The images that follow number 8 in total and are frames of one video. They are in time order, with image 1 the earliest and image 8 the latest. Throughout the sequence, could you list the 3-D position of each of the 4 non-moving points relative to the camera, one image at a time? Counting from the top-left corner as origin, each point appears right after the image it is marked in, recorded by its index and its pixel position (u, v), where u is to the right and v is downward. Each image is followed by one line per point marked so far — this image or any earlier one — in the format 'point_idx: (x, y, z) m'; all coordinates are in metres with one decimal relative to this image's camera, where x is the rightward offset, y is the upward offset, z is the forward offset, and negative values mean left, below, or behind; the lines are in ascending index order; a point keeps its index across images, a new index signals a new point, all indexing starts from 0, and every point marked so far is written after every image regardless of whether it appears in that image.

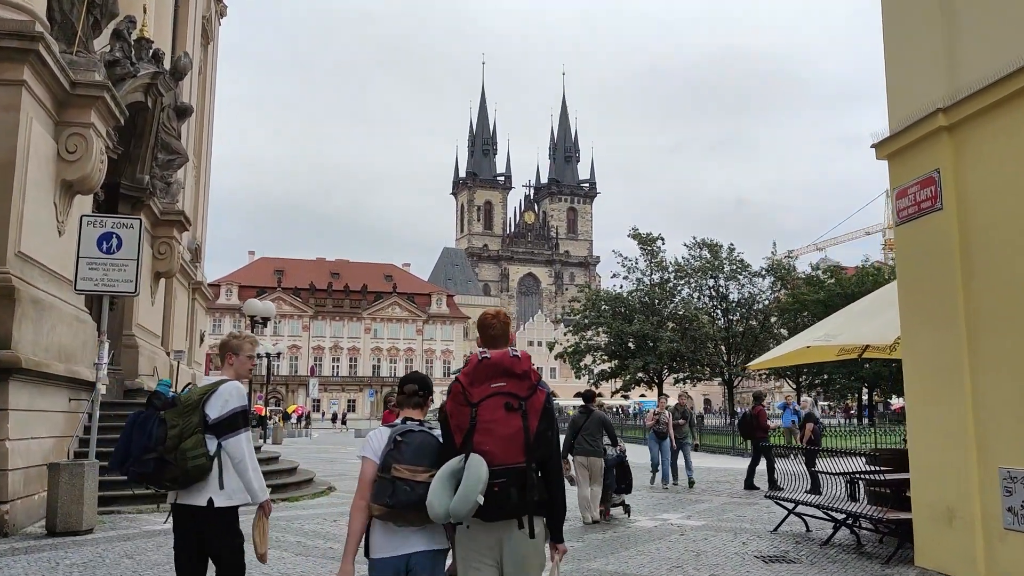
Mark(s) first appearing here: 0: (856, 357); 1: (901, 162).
0: (+4.5, -0.9, +11.2) m
1: (+3.8, +1.3, +8.2) m
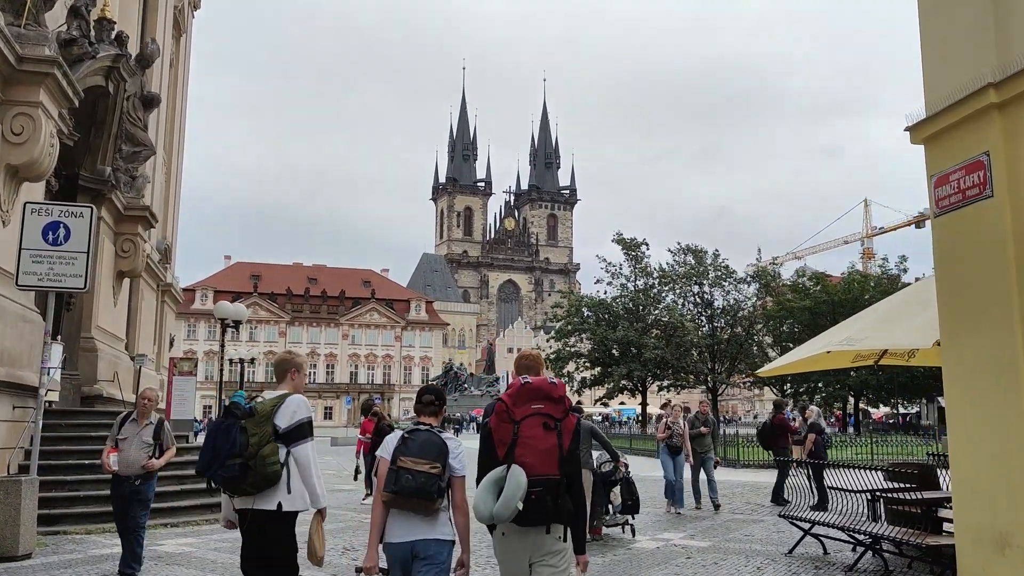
0: (+4.4, -0.9, +10.4) m
1: (+3.8, +1.3, +7.4) m
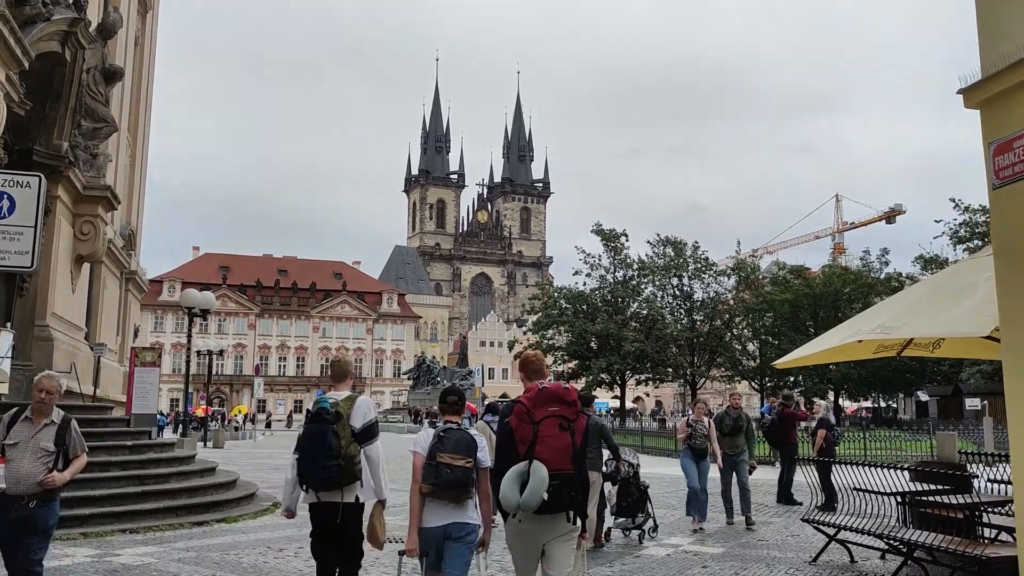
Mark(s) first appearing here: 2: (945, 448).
0: (+4.4, -0.8, +9.6) m
1: (+3.9, +1.4, +6.6) m
2: (+10.0, -3.7, +19.4) m
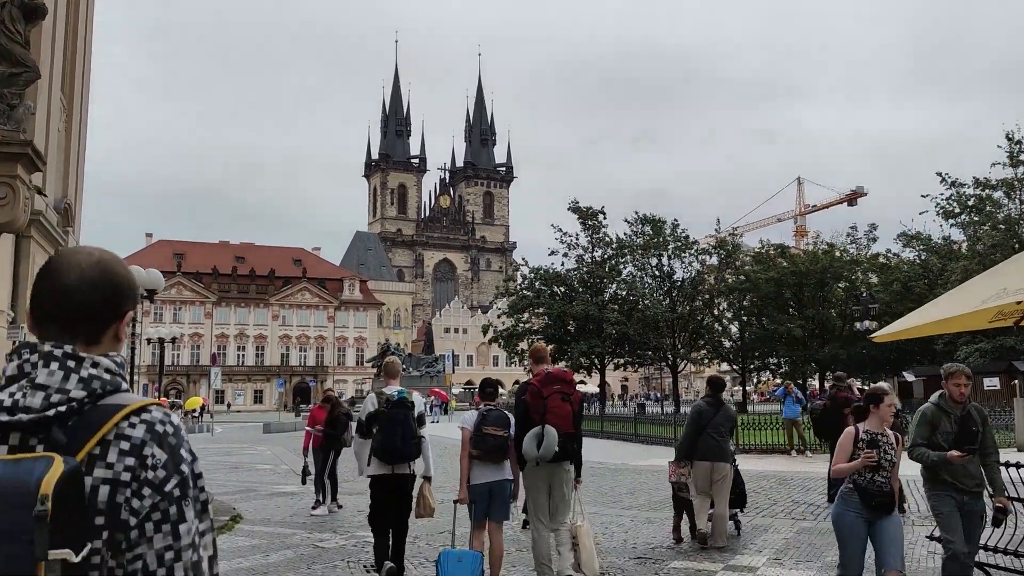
0: (+4.6, -0.3, +7.8) m
1: (+4.2, +1.8, +4.7) m
2: (+9.8, -3.1, +17.8) m
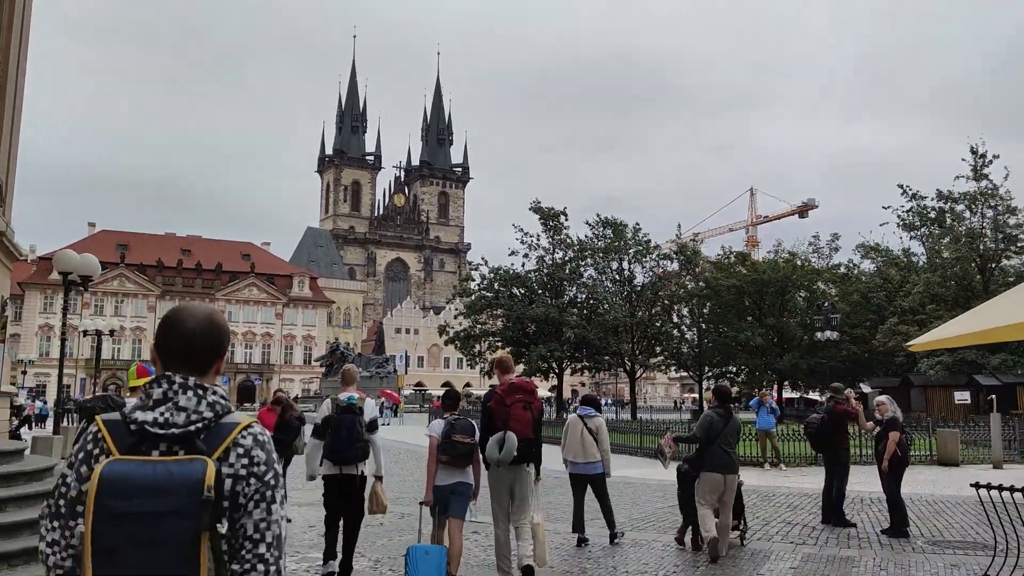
0: (+4.5, -0.4, +7.0) m
1: (+4.4, +1.8, +3.9) m
2: (+9.0, -3.3, +17.3) m
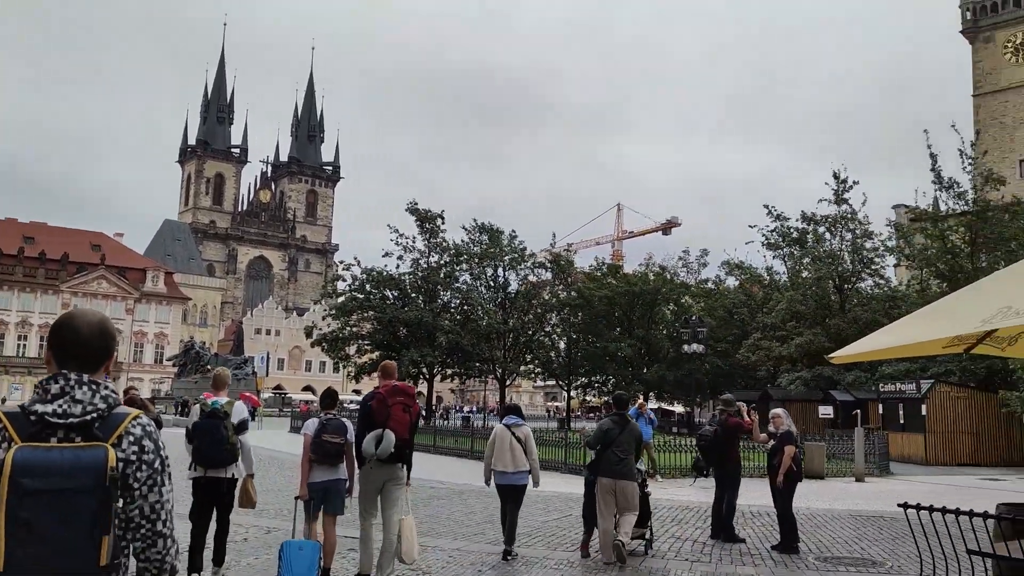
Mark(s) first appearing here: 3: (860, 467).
0: (+3.7, -0.5, +6.9) m
1: (+4.1, +1.7, +3.8) m
2: (+6.4, -3.7, +17.7) m
3: (+7.3, -3.8, +17.5) m
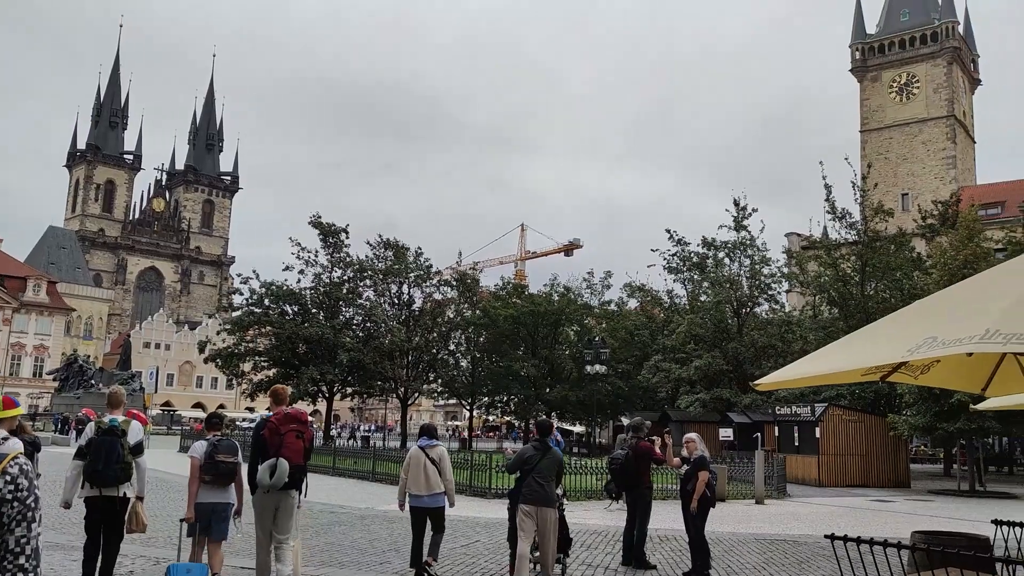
0: (+3.0, -0.7, +6.9) m
1: (+3.8, +1.5, +4.0) m
2: (+4.4, -4.2, +17.9) m
3: (+5.3, -4.3, +17.8) m
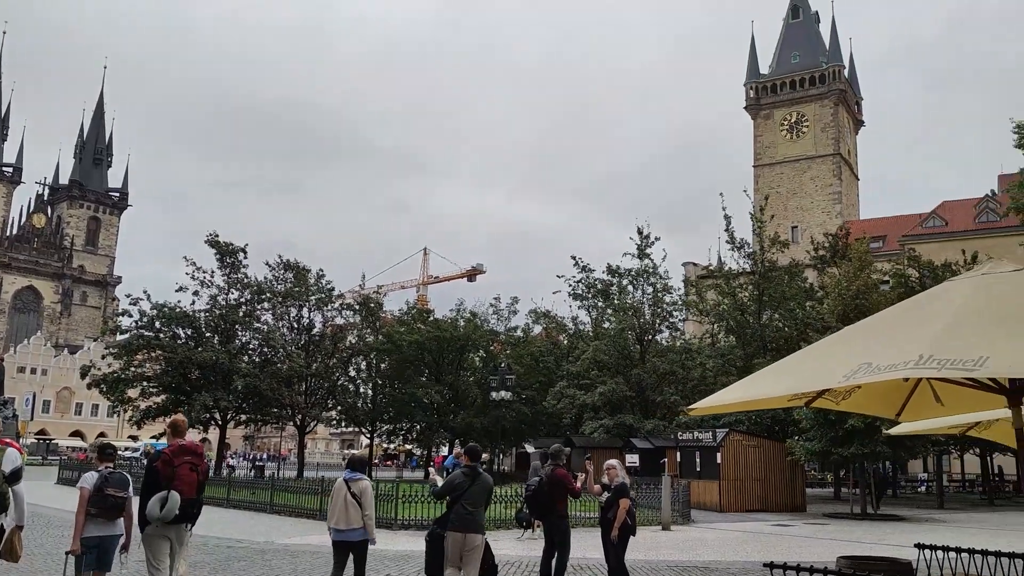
0: (+2.4, -1.0, +6.9) m
1: (+3.6, +1.3, +4.2) m
2: (+2.4, -4.8, +17.9) m
3: (+3.3, -4.9, +17.9) m
